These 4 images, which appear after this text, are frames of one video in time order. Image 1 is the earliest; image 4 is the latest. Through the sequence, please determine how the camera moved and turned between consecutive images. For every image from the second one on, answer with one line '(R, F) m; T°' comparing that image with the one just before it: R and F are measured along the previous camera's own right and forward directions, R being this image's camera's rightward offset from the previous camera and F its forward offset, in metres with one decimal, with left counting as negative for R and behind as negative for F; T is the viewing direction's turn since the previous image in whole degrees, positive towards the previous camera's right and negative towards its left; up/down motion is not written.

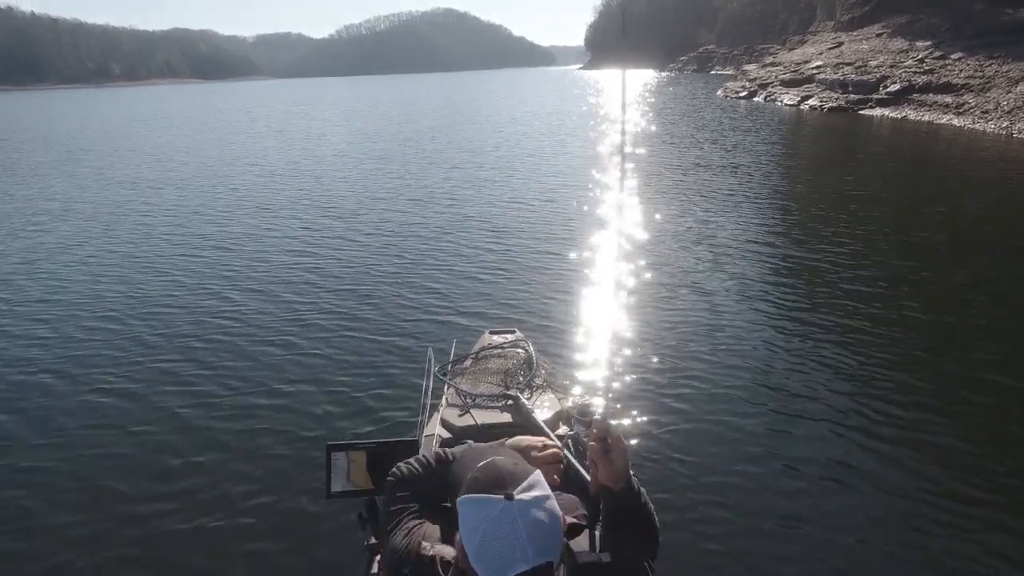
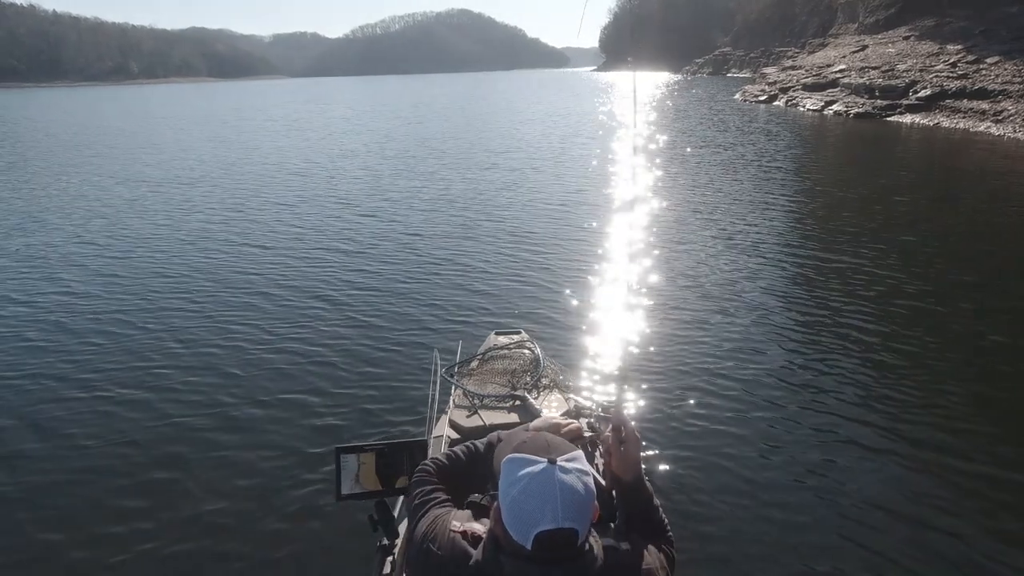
(+0.7, +0.3) m; -3°
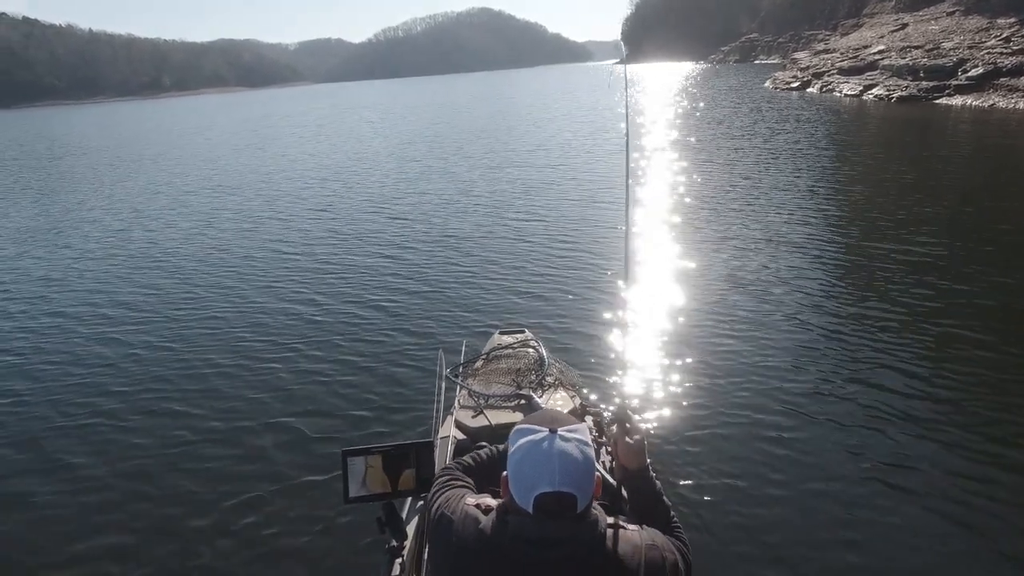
(+1.3, +0.3) m; -6°
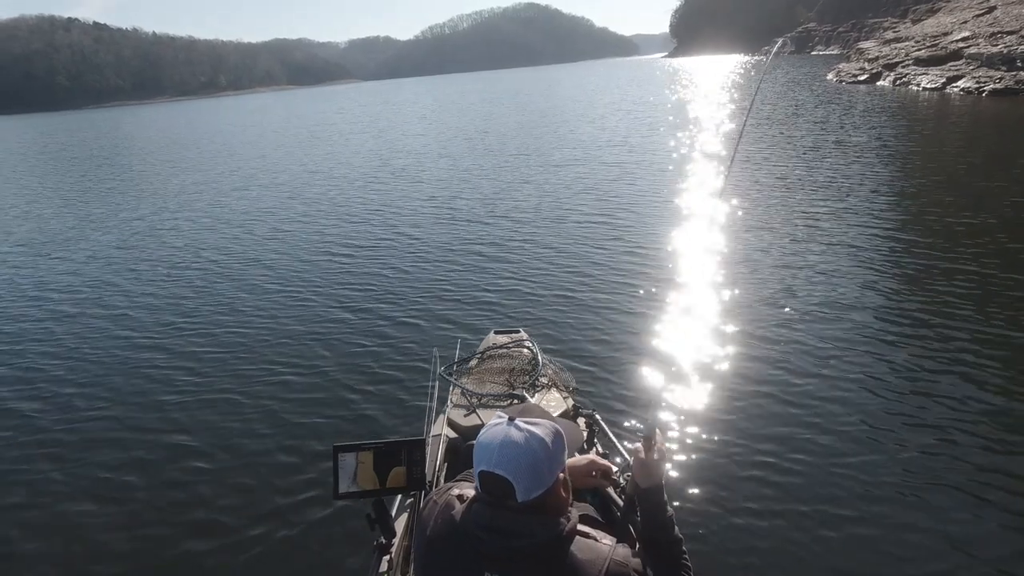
(+2.1, +0.8) m; -9°
